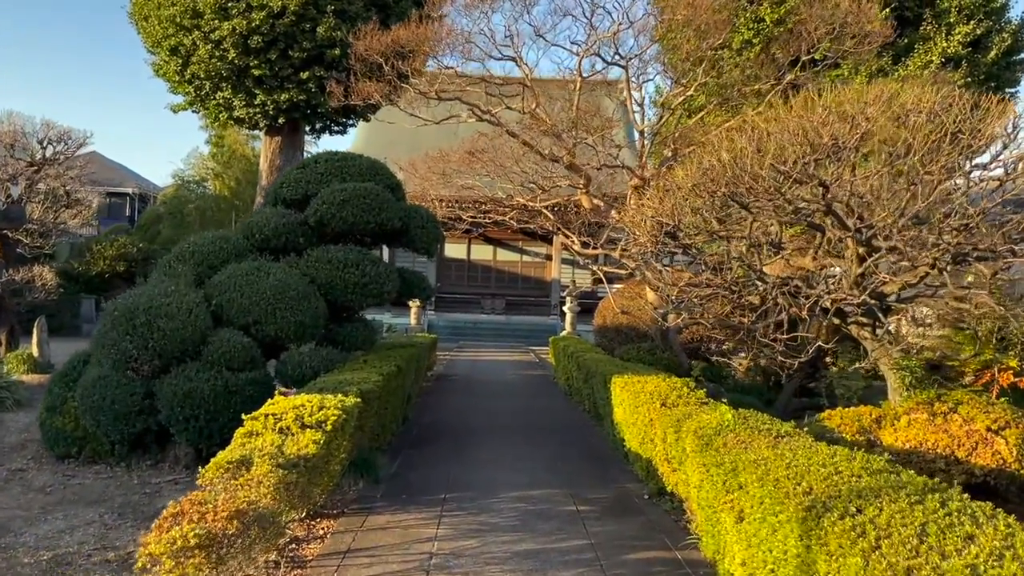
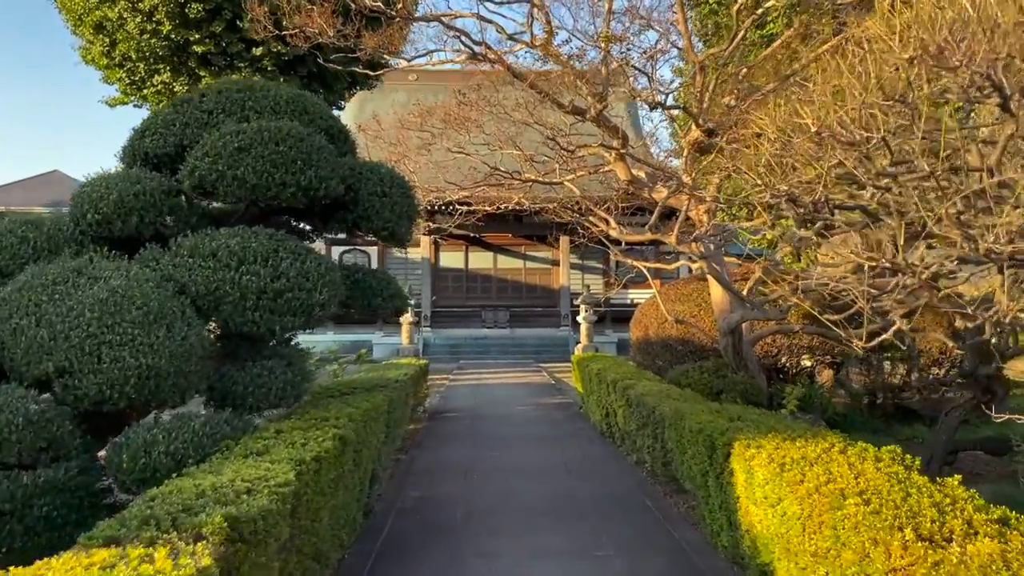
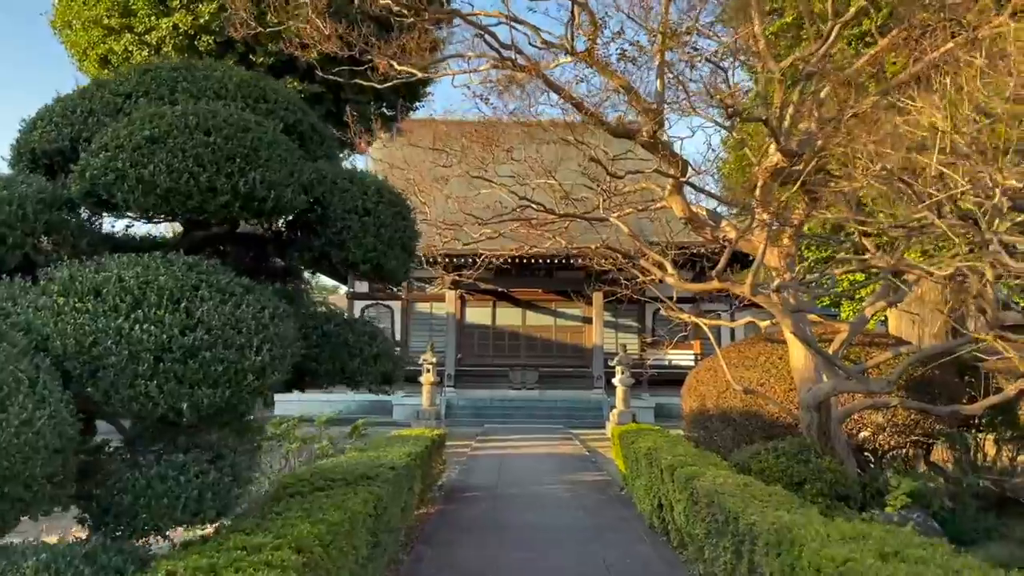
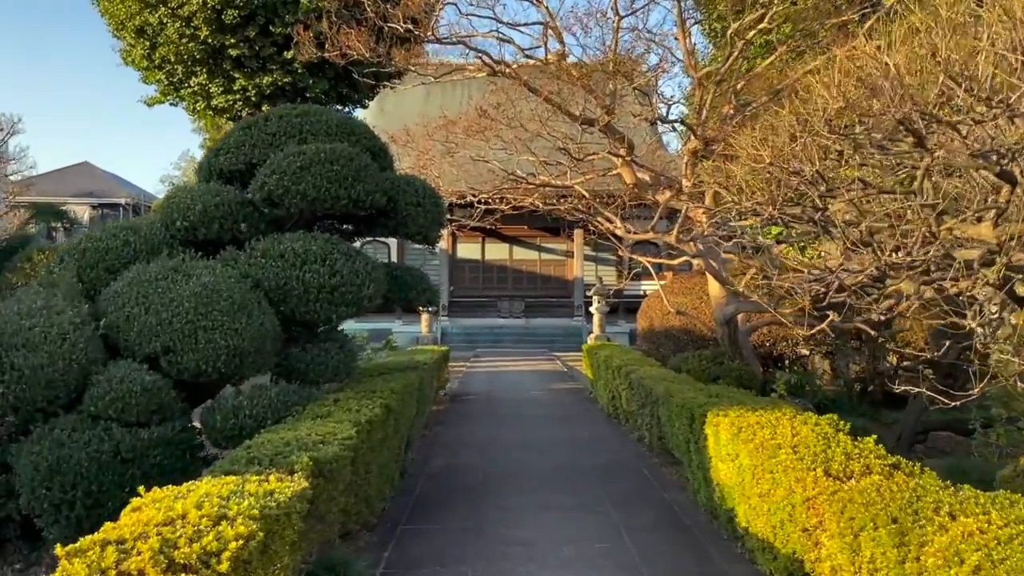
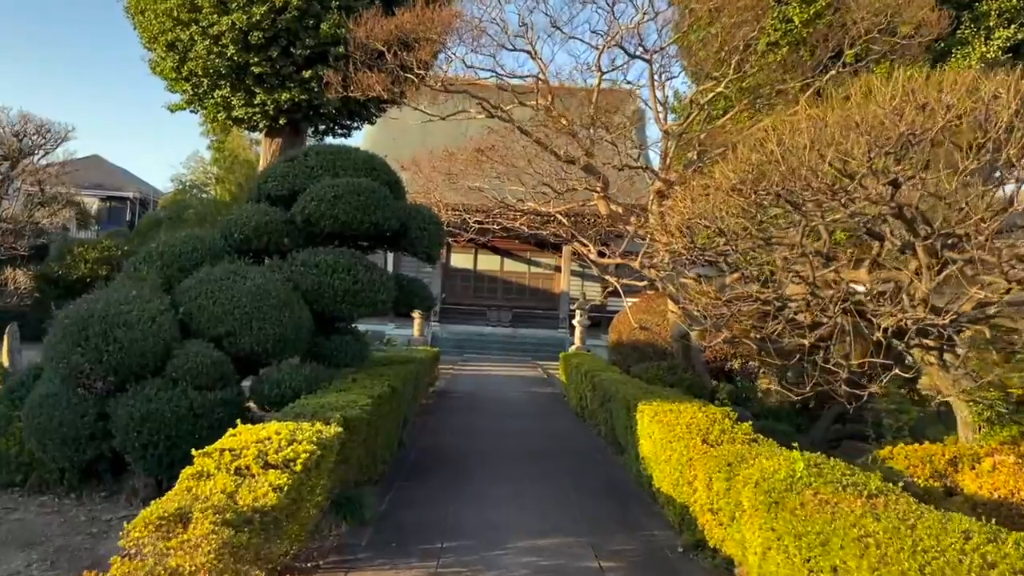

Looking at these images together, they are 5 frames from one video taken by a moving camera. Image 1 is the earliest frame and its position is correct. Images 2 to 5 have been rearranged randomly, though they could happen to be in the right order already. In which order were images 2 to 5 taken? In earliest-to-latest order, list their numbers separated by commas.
5, 4, 2, 3
